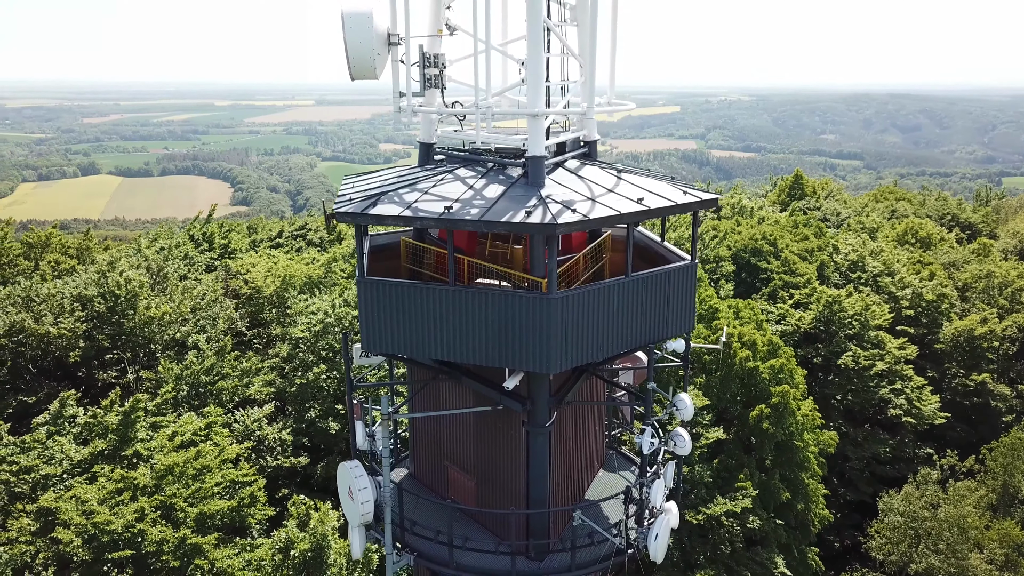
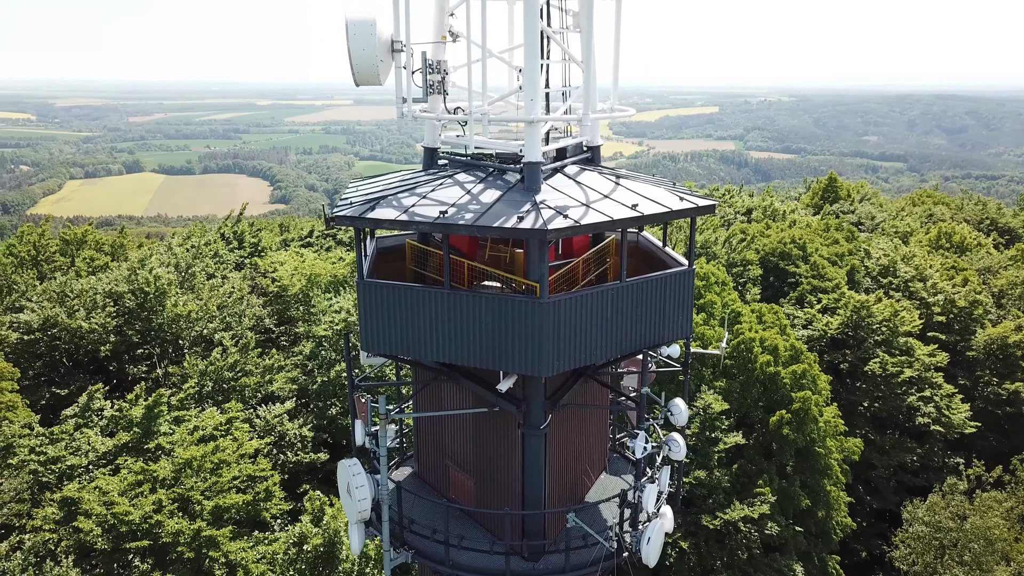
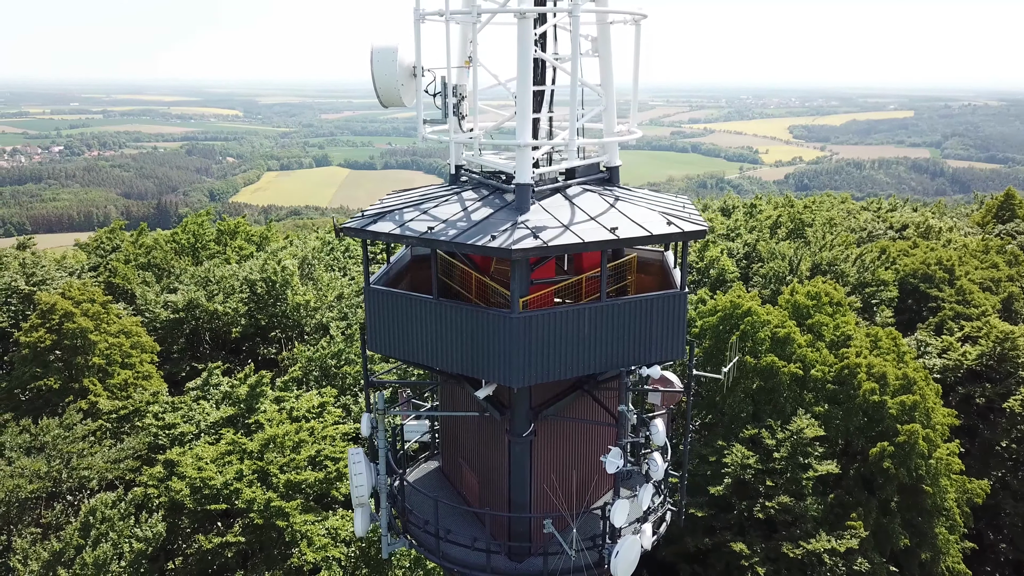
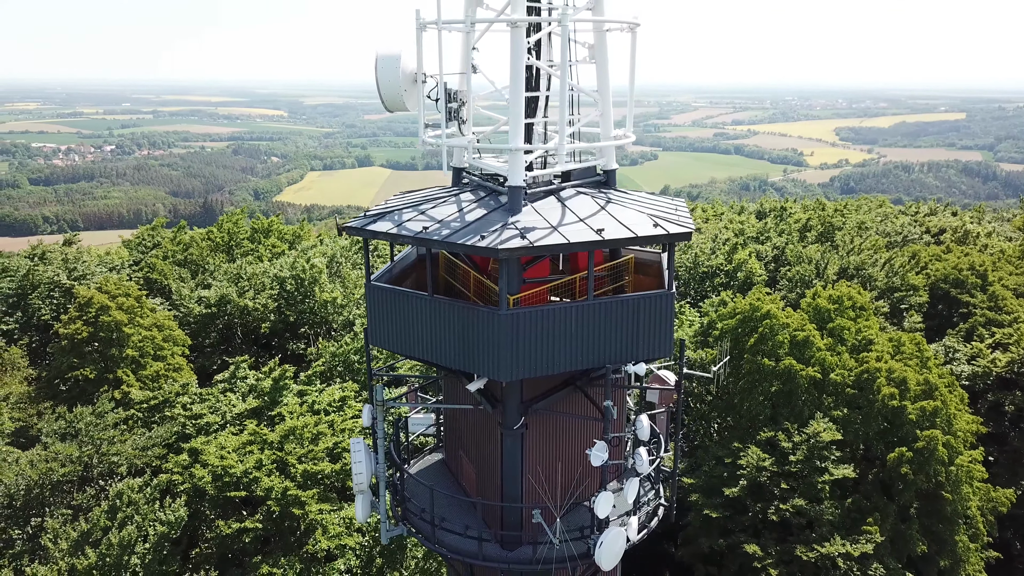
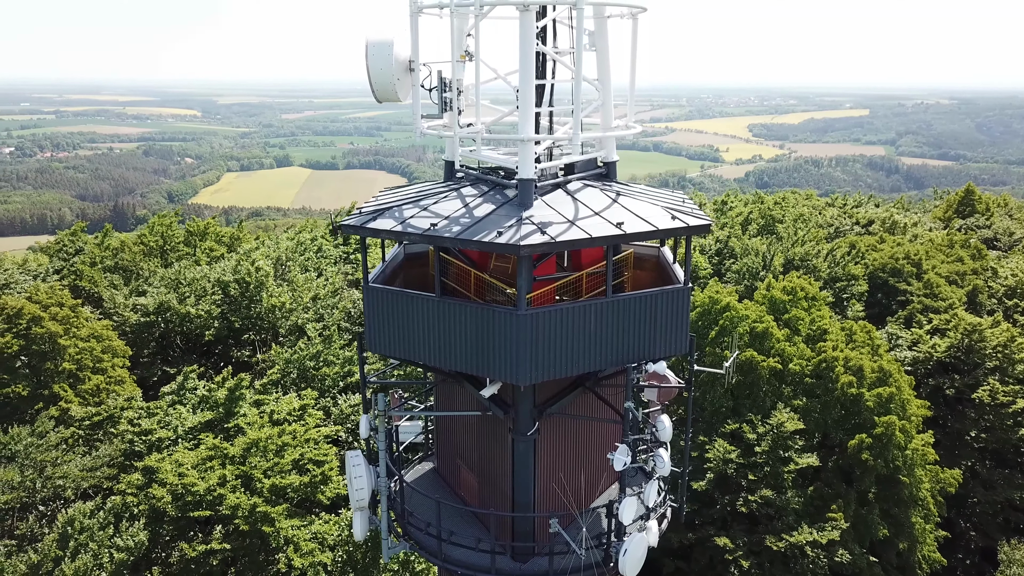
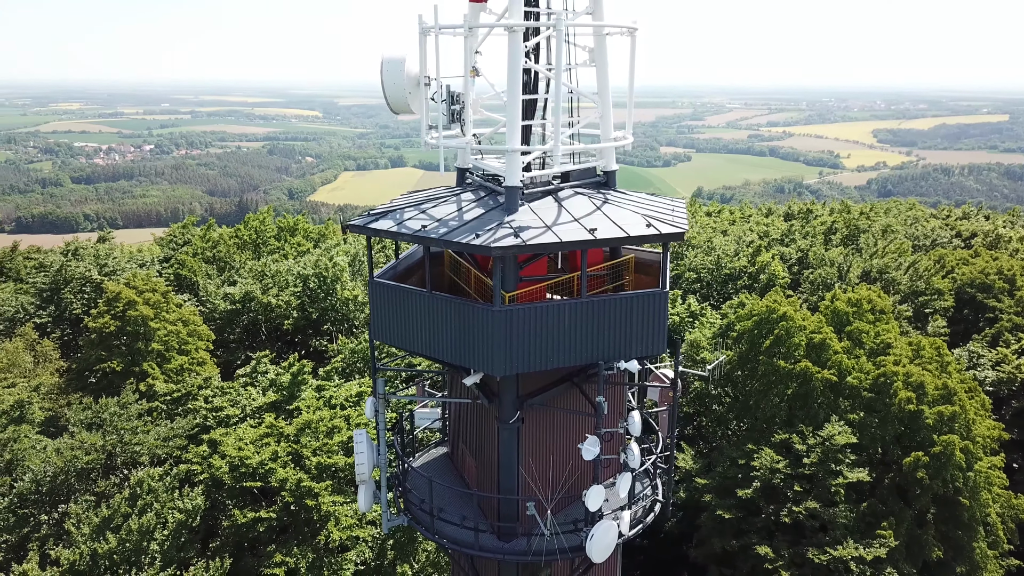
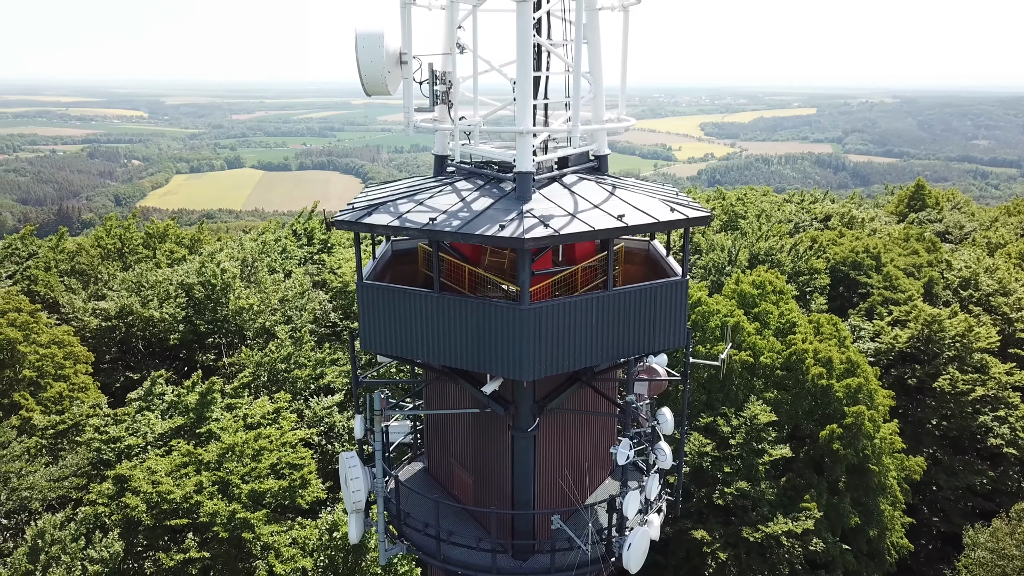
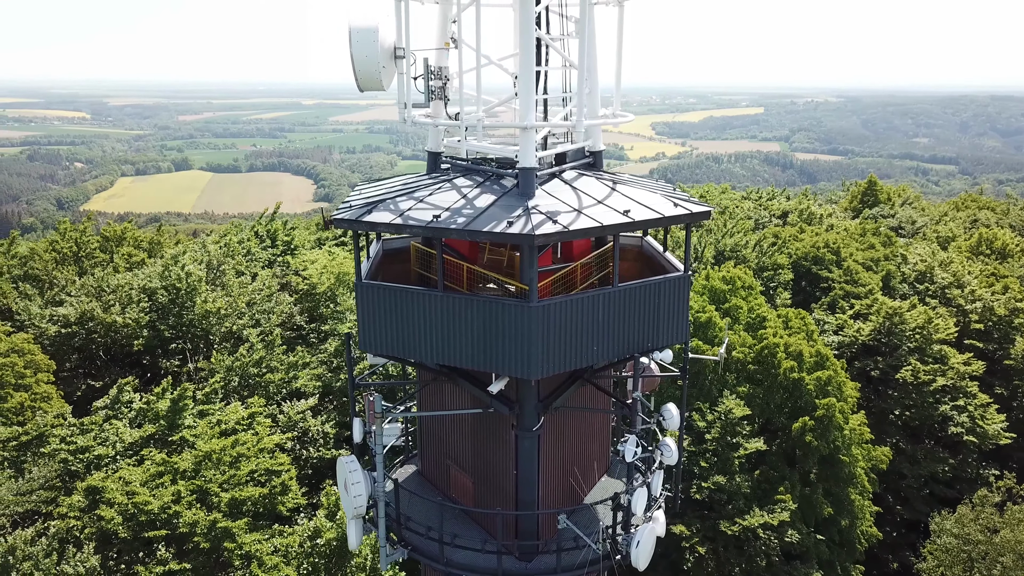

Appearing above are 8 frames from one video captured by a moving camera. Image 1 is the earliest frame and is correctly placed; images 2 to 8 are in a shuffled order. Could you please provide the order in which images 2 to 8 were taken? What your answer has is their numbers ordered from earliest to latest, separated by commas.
2, 8, 7, 5, 3, 4, 6
